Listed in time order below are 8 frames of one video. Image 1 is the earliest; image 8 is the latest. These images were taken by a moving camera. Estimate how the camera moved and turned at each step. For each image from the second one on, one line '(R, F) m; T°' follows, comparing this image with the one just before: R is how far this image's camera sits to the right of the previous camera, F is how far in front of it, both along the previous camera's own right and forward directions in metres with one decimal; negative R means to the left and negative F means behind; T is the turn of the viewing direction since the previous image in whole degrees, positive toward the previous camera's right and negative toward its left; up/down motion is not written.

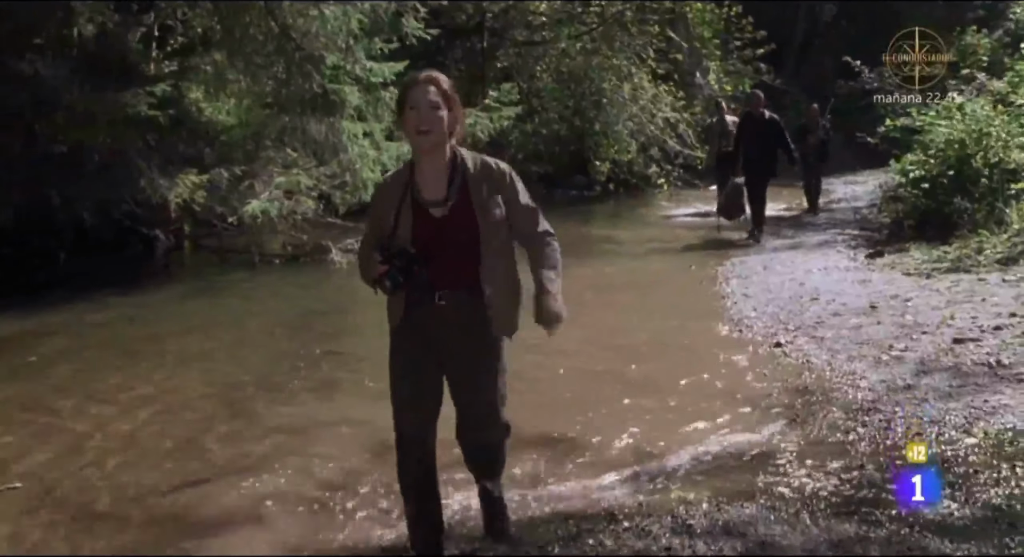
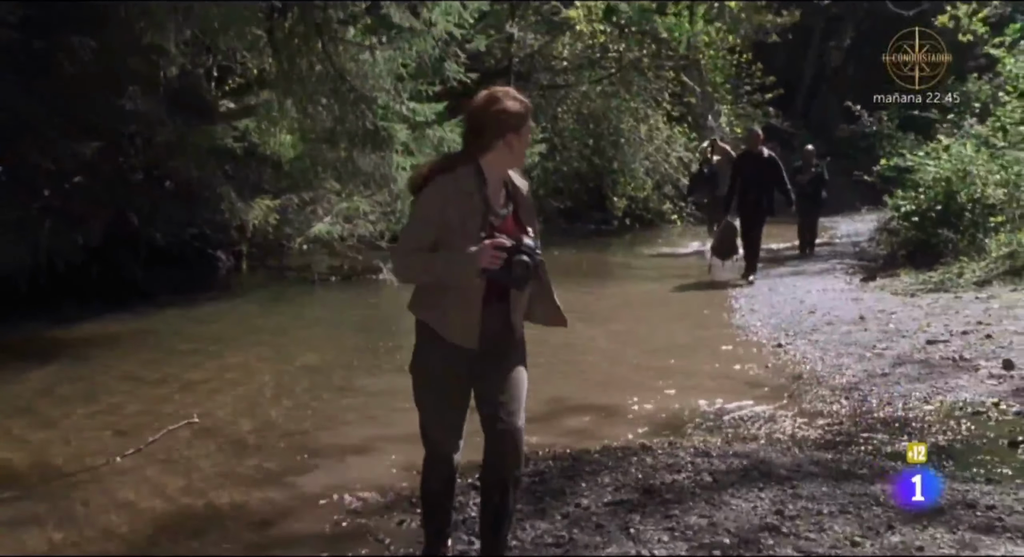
(-0.2, -1.6) m; 0°
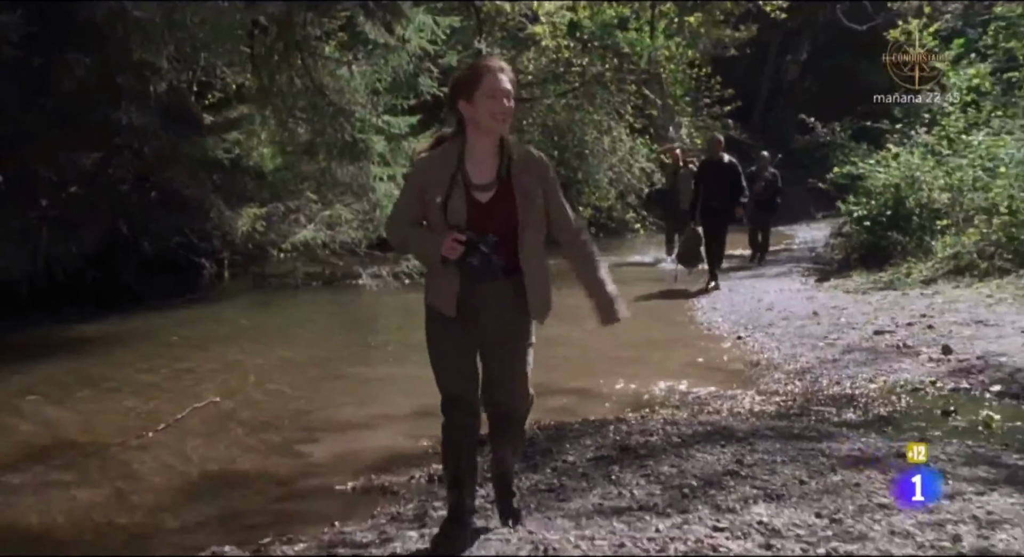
(-0.1, -0.8) m; +1°
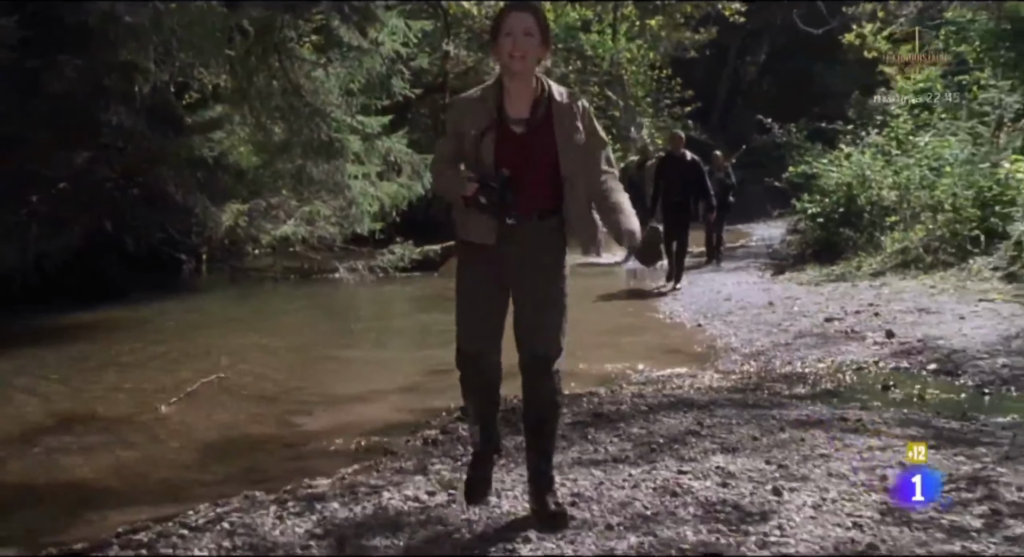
(-0.1, -0.7) m; +2°
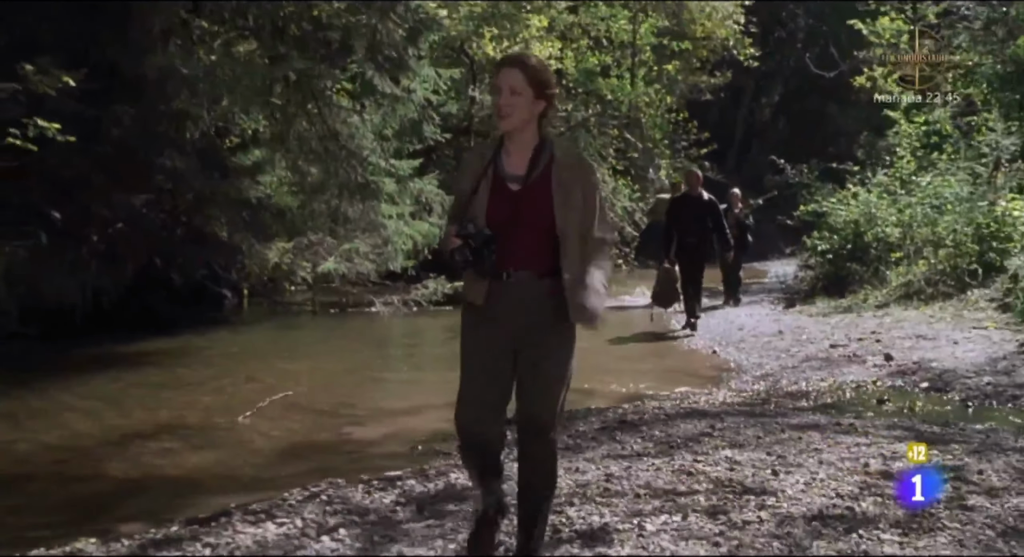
(-0.1, -1.0) m; -1°
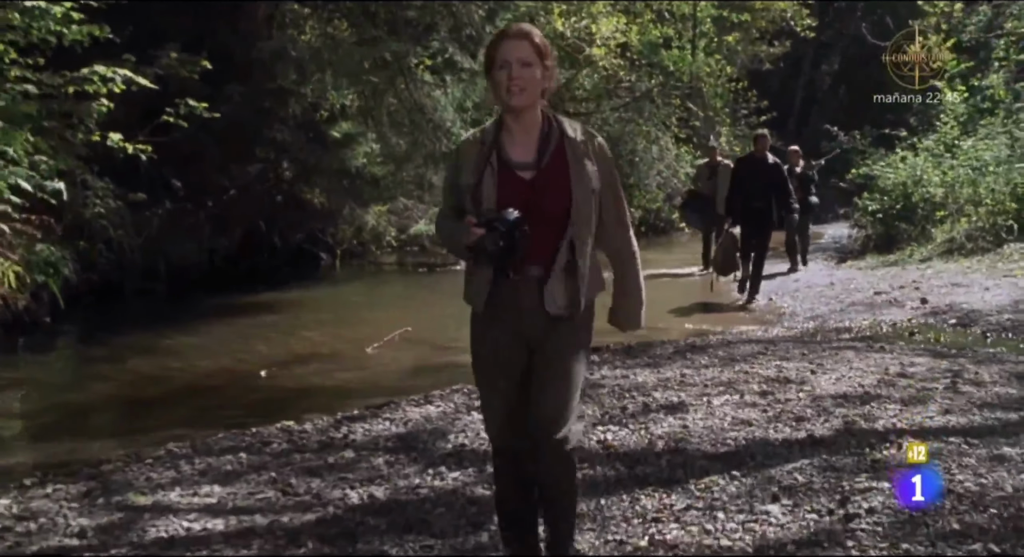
(-0.2, -1.7) m; -2°
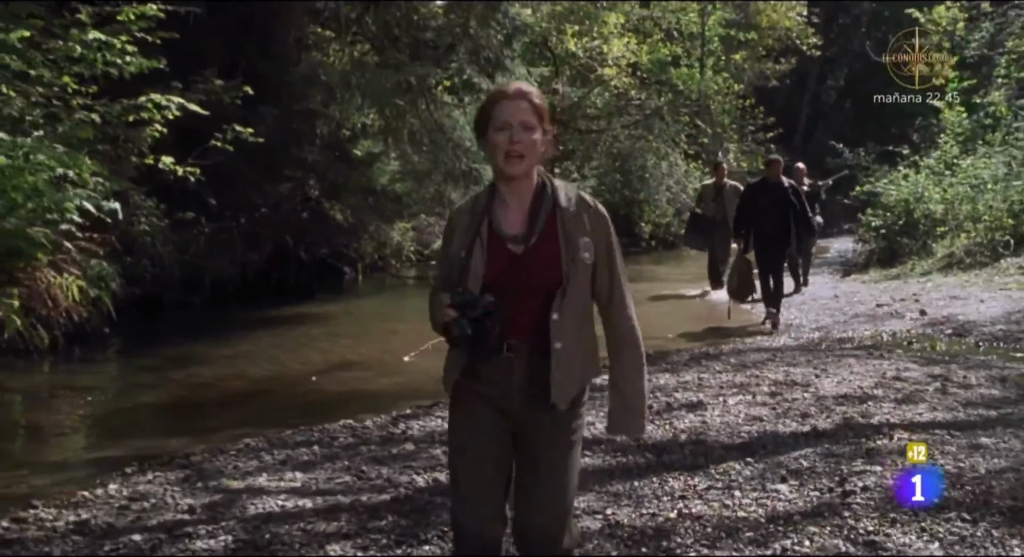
(-0.2, -0.8) m; 0°
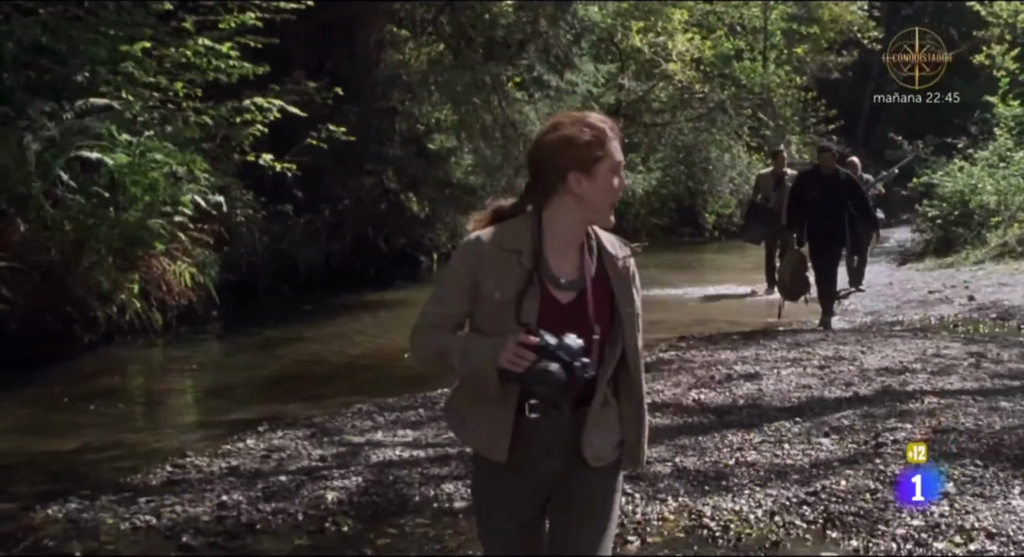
(-0.1, -1.0) m; -2°
